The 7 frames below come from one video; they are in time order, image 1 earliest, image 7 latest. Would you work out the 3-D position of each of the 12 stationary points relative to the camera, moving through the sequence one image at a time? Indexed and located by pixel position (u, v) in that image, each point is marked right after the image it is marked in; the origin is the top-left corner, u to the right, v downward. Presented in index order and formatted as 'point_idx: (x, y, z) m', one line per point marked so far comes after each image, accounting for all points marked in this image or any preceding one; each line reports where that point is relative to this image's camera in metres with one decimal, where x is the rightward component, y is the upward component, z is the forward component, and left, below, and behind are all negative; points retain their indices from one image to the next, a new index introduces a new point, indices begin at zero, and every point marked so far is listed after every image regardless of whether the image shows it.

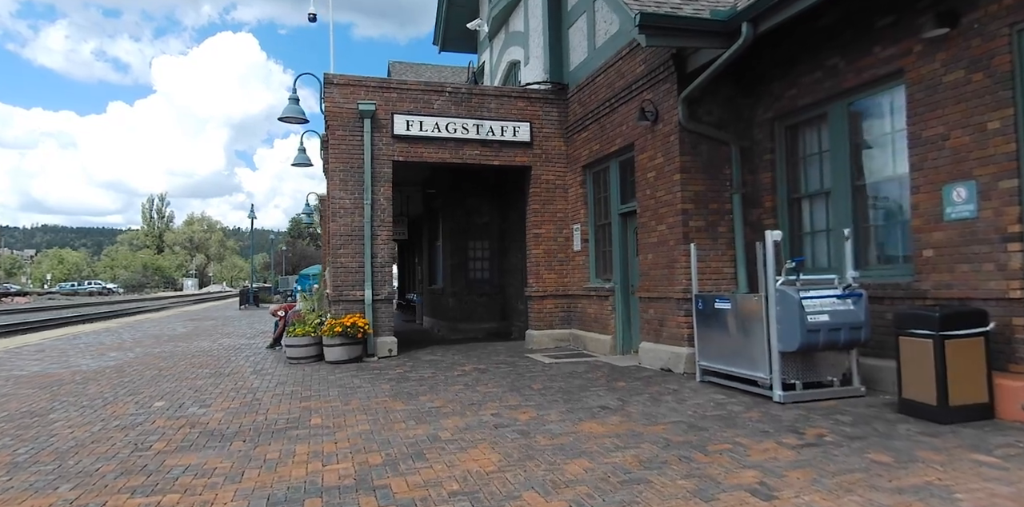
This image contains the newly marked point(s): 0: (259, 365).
0: (-4.2, -1.8, +9.8) m
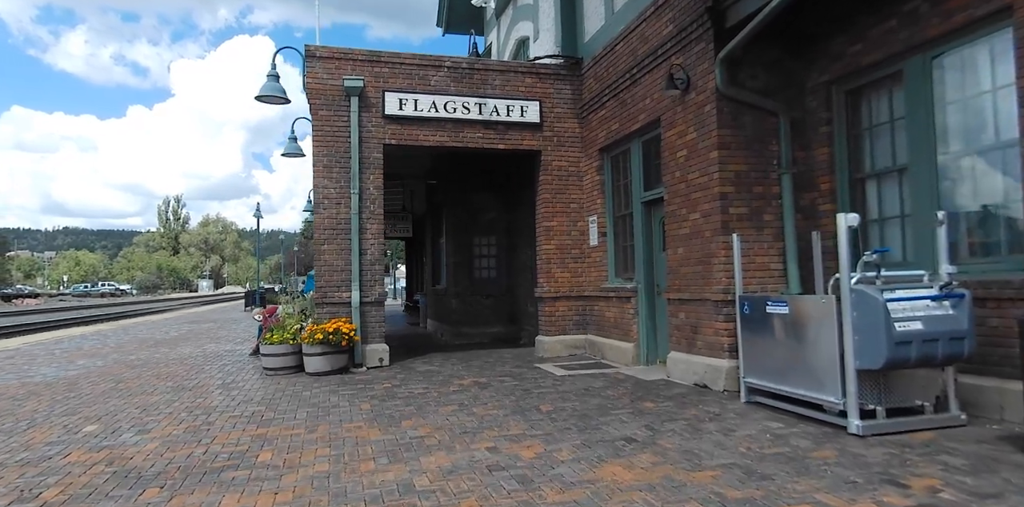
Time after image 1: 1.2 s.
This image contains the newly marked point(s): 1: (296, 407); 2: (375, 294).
0: (-4.1, -1.8, +8.6) m
1: (-2.4, -1.7, +6.5) m
2: (-2.1, -0.6, +9.0) m
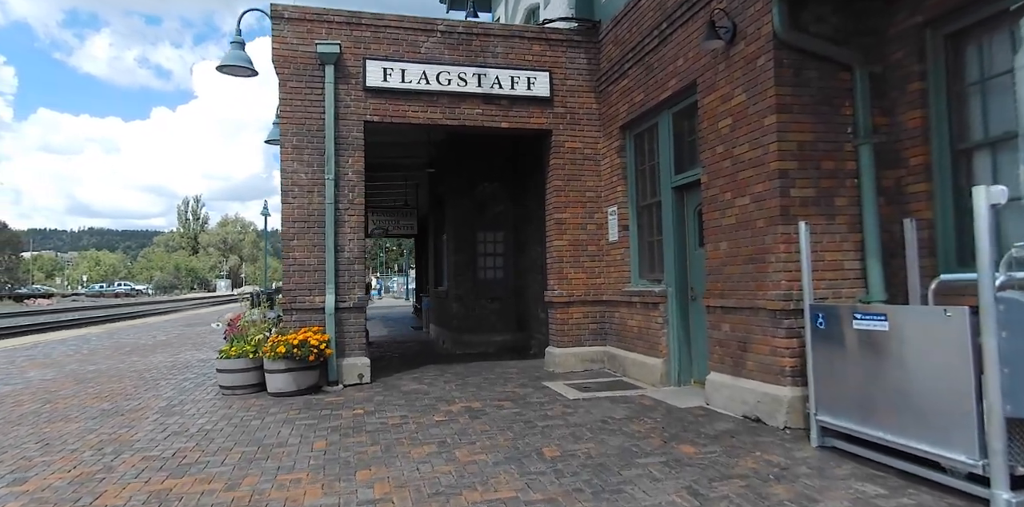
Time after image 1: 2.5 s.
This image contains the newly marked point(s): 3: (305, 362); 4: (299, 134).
0: (-4.1, -1.7, +7.3) m
1: (-2.4, -1.7, +5.1) m
2: (-2.1, -0.6, +7.6) m
3: (-2.4, -1.3, +7.0) m
4: (-2.7, +1.5, +7.6) m
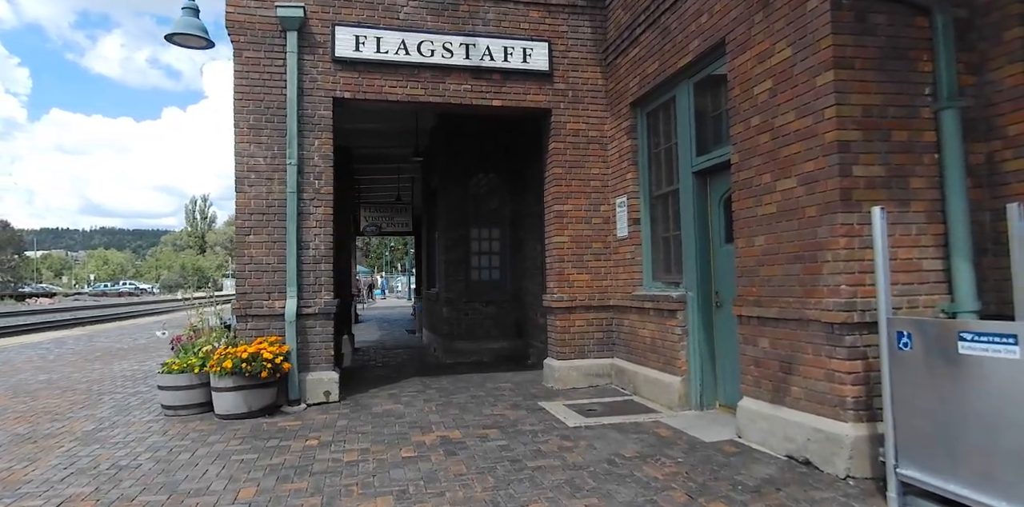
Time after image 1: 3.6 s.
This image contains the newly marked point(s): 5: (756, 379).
0: (-4.2, -1.7, +6.2) m
1: (-2.5, -1.6, +4.1) m
2: (-2.2, -0.5, +6.6) m
3: (-2.5, -1.2, +5.9) m
4: (-2.8, +1.6, +6.5) m
5: (+2.0, -1.1, +4.9) m
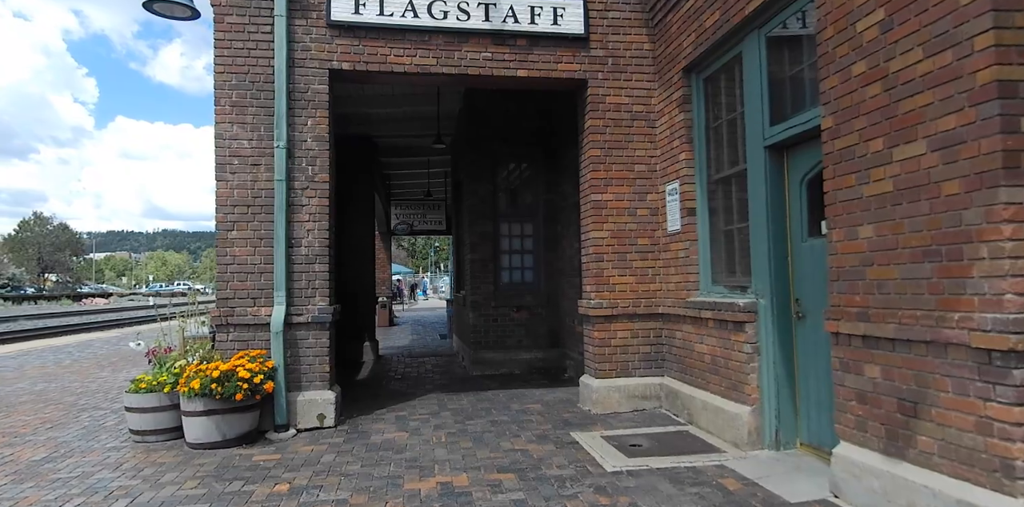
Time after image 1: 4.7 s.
0: (-3.9, -1.7, +5.4) m
1: (-2.5, -1.6, +3.1) m
2: (-1.9, -0.5, +5.6) m
3: (-2.3, -1.2, +5.0) m
4: (-2.6, +1.6, +5.6) m
5: (+2.1, -1.0, +3.6) m
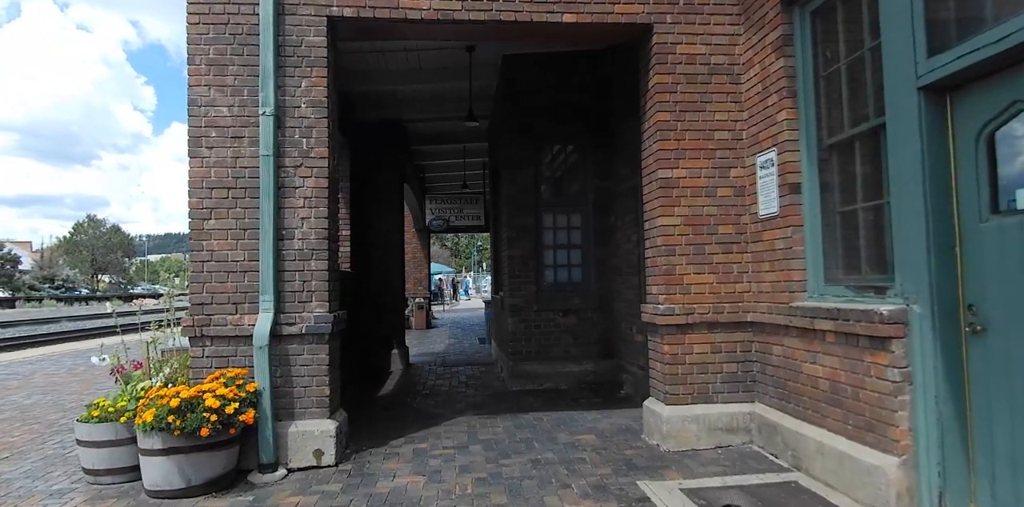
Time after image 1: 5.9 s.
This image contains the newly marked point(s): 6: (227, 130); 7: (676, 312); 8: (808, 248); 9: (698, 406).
0: (-3.6, -1.7, +4.4) m
1: (-2.3, -1.6, +2.1) m
2: (-1.6, -0.5, +4.5) m
3: (-2.0, -1.2, +3.9) m
4: (-2.3, +1.6, +4.5) m
5: (+2.3, -0.9, +2.2) m
6: (-2.2, +0.9, +4.5) m
7: (+1.3, -0.5, +4.9) m
8: (+2.2, +0.1, +4.3) m
9: (+1.5, -1.2, +4.8) m
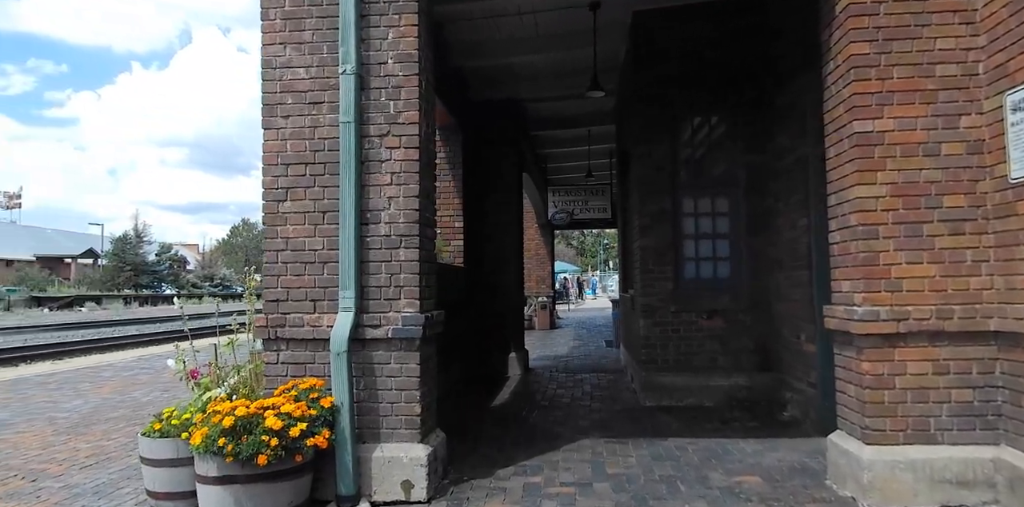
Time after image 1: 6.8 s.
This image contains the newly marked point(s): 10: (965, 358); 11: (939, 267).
0: (-2.7, -1.6, +4.0) m
1: (-2.0, -1.5, +1.5) m
2: (-0.7, -0.4, +3.7) m
3: (-1.3, -1.1, +3.2) m
4: (-1.4, +1.7, +3.9) m
5: (+2.6, -0.8, +0.6) m
6: (-1.3, +1.0, +3.8) m
7: (+2.2, -0.4, +3.5) m
8: (+2.9, +0.2, +2.8) m
9: (+2.4, -1.1, +3.4) m
10: (+2.7, -0.6, +3.4) m
11: (+2.6, -0.1, +3.4) m
